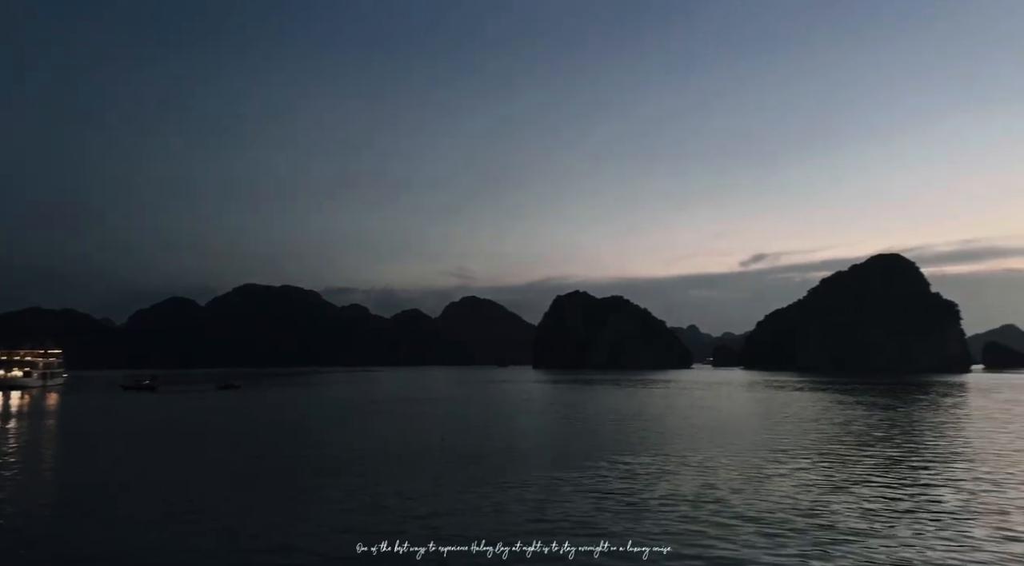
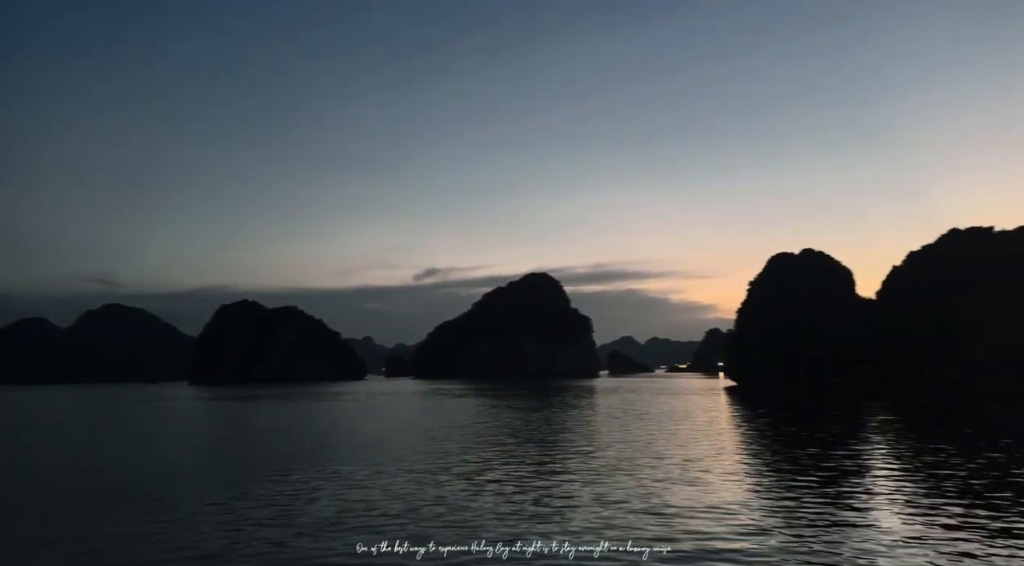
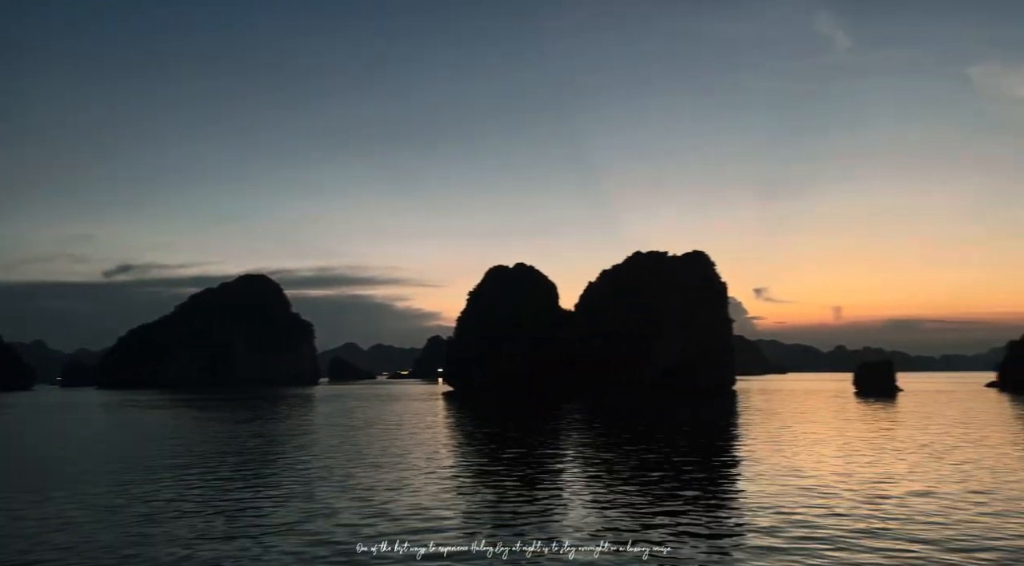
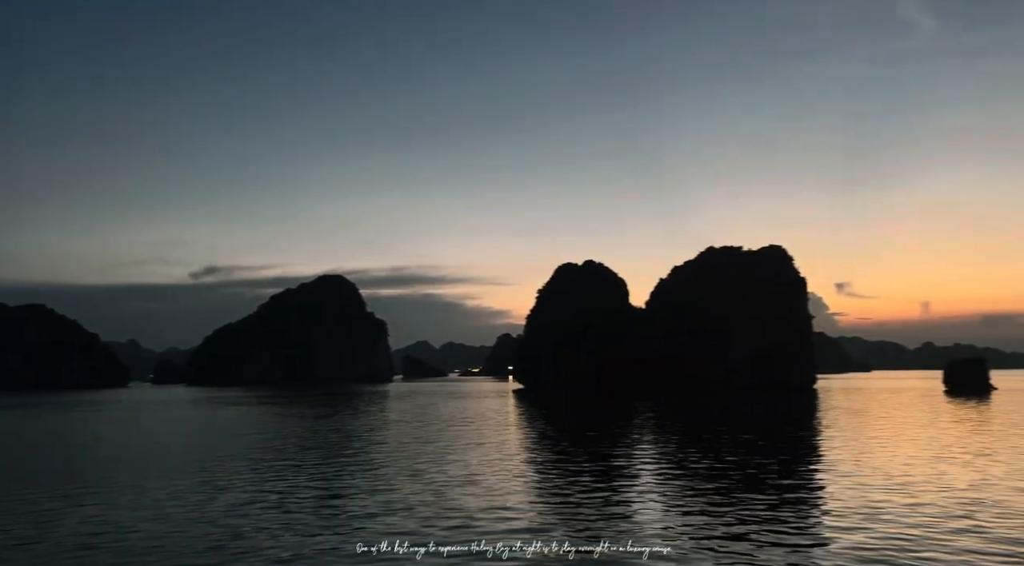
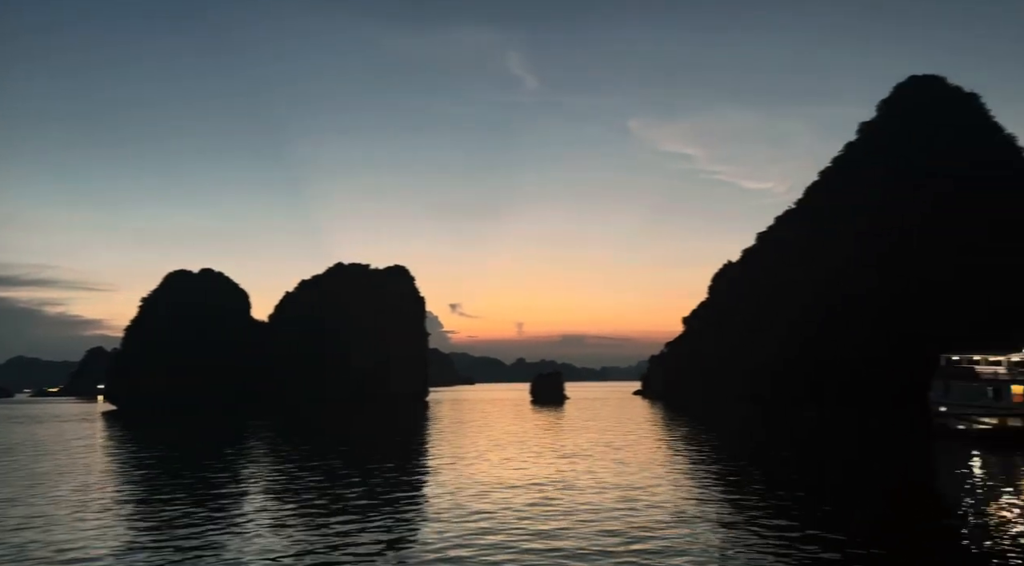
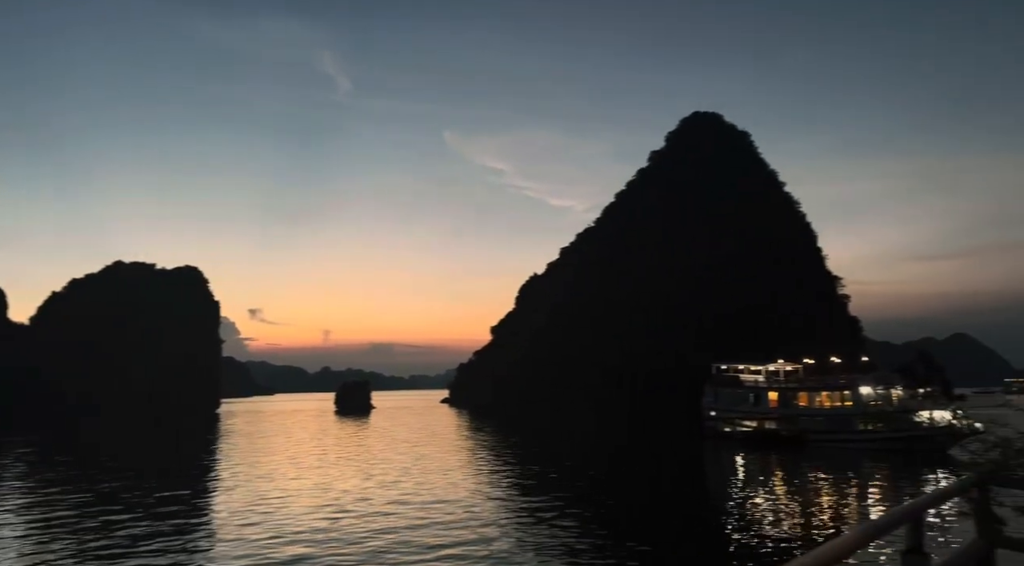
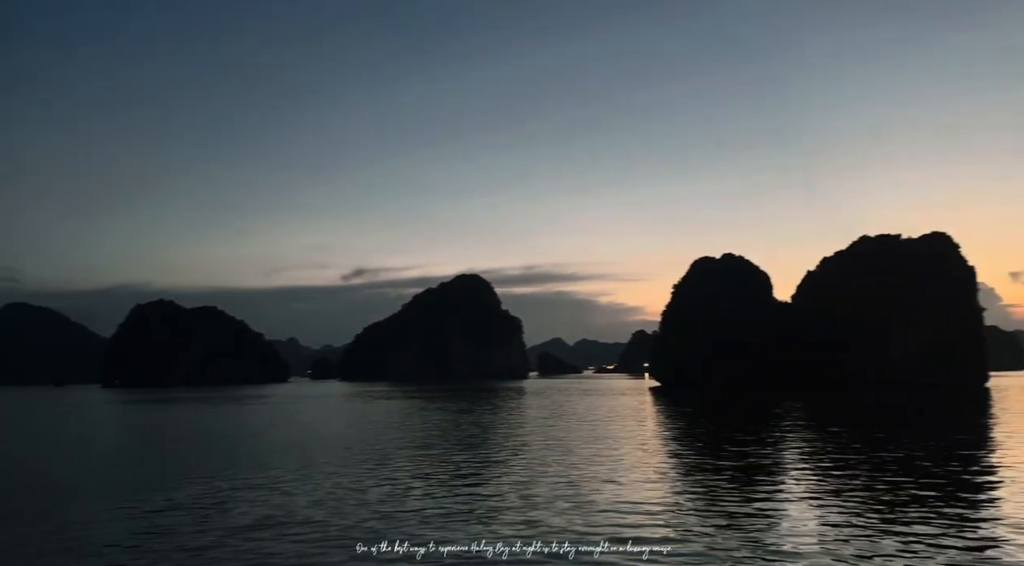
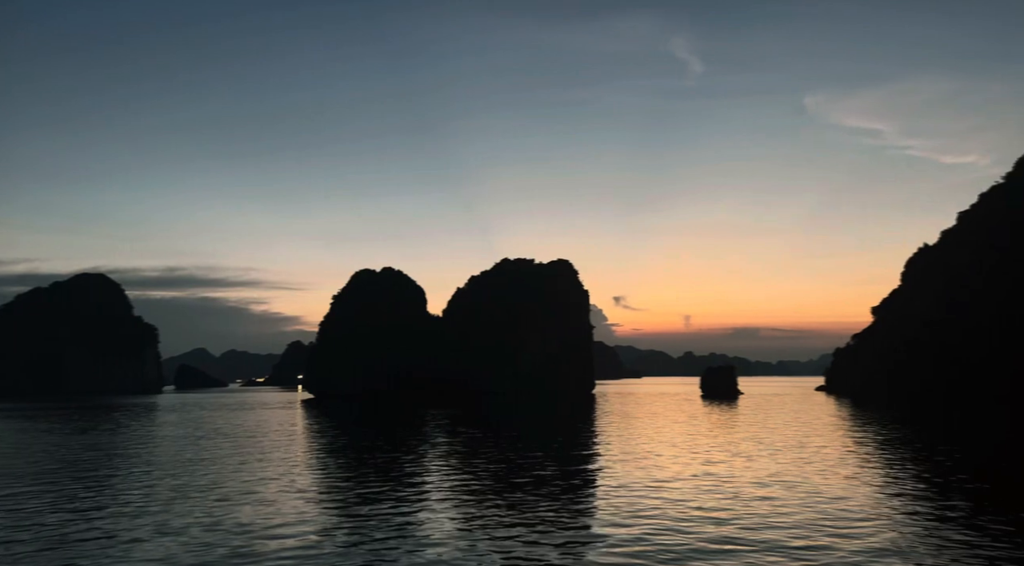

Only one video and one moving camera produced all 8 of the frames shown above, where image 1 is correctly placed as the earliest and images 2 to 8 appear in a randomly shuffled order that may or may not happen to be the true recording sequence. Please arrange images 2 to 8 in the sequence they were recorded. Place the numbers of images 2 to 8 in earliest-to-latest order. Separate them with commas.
2, 7, 4, 3, 8, 5, 6
